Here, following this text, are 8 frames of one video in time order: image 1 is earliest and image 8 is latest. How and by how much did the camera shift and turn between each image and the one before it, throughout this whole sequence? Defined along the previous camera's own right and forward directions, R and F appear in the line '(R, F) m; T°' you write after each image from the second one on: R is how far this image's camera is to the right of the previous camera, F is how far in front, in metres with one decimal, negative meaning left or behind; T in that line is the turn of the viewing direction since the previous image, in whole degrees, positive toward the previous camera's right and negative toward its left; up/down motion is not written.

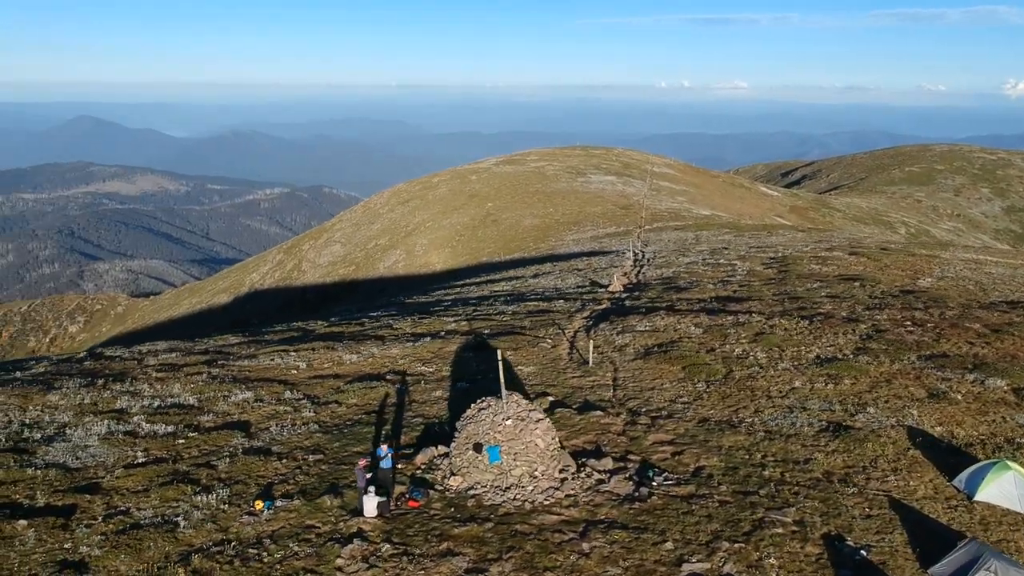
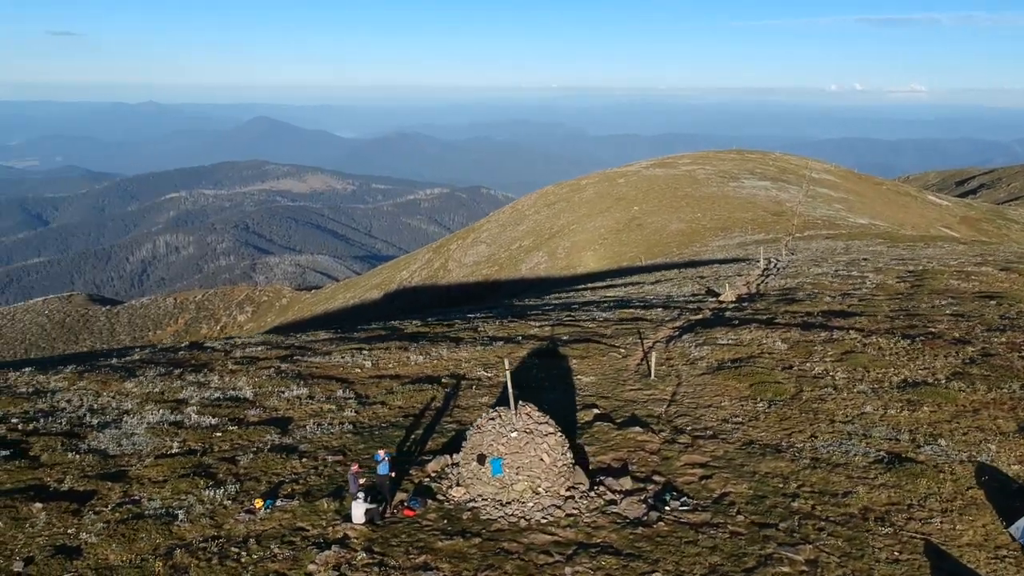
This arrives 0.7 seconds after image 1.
(+3.1, +1.0) m; -9°
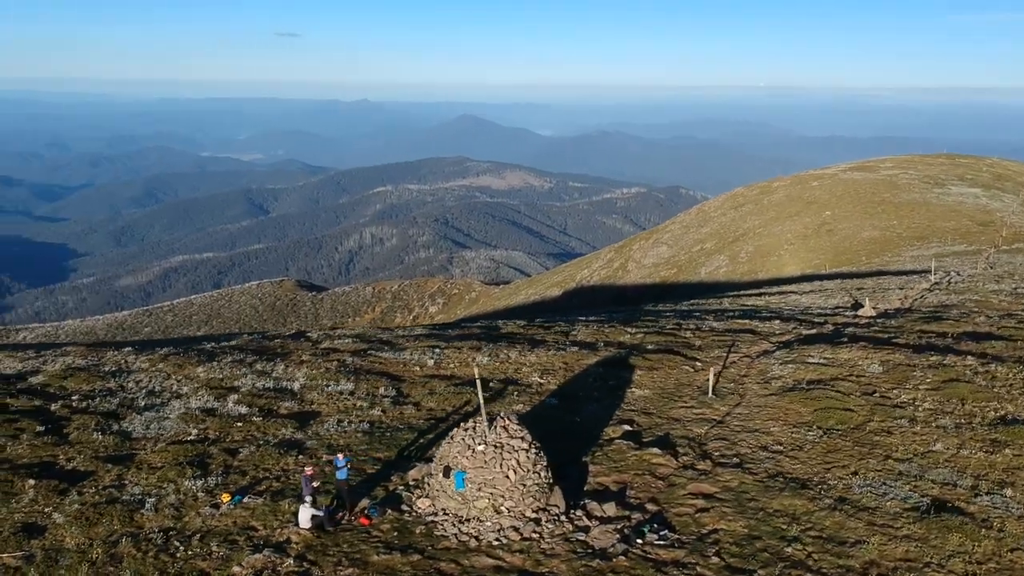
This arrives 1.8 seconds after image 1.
(+4.5, +1.7) m; -11°
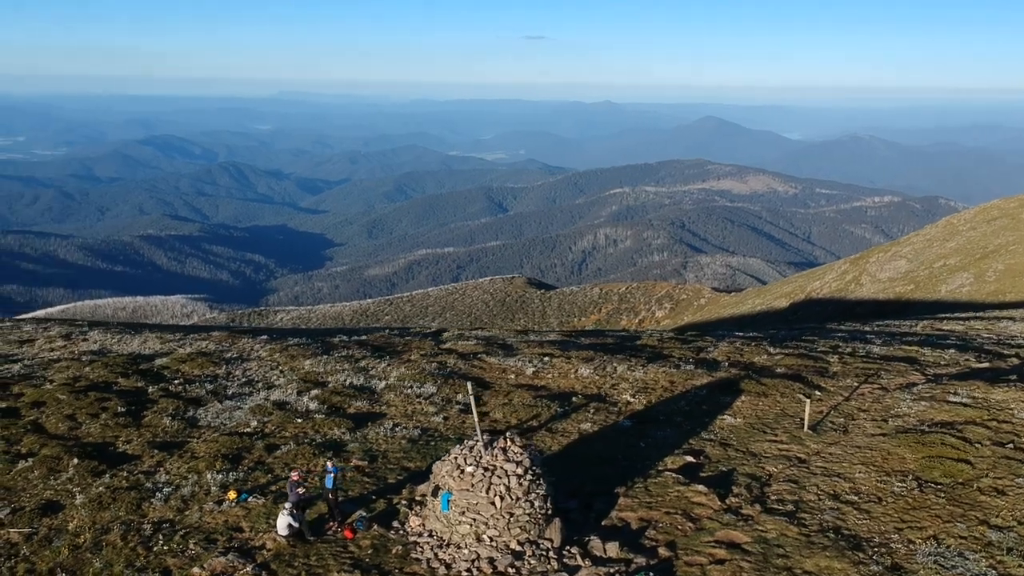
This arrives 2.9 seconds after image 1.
(+4.4, +2.0) m; -14°
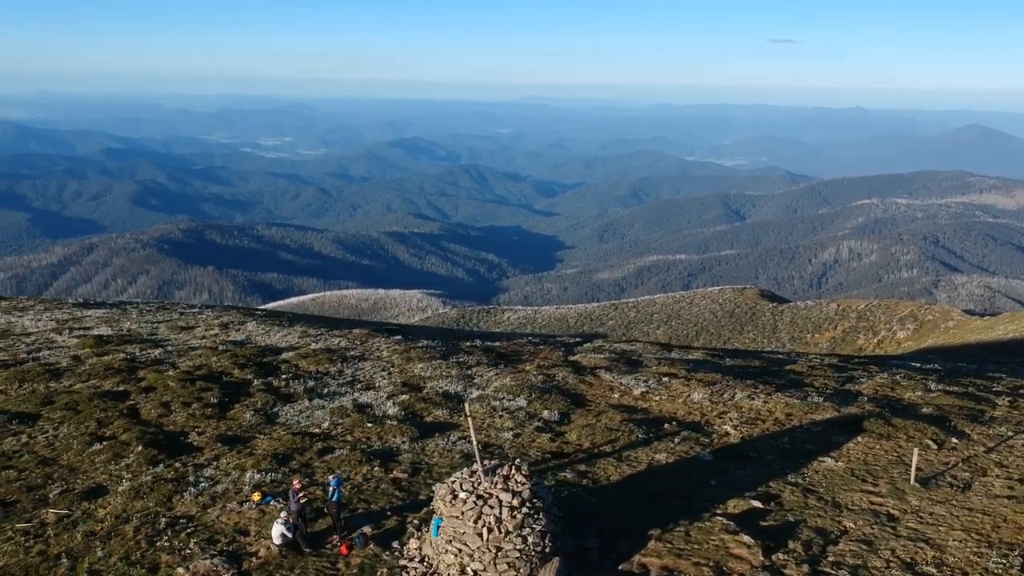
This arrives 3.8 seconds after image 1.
(+4.0, +1.8) m; -13°
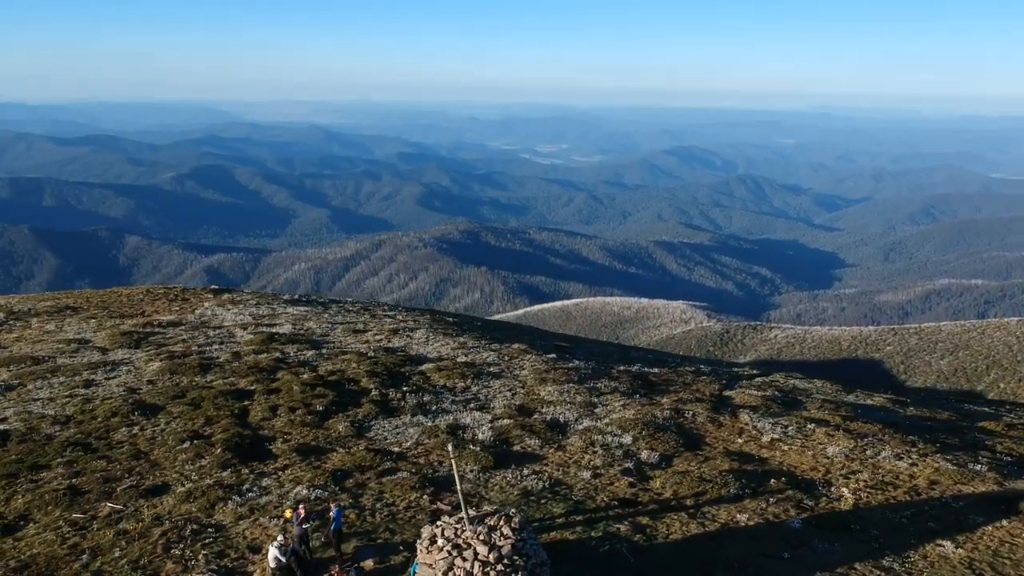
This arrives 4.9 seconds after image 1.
(+4.5, +2.0) m; -16°
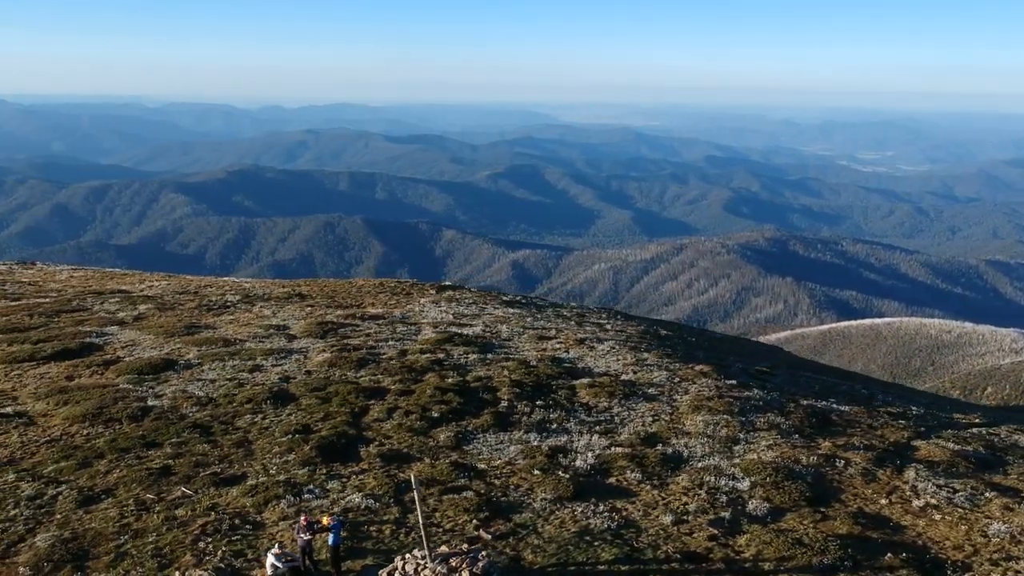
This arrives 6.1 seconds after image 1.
(+5.0, +2.2) m; -18°
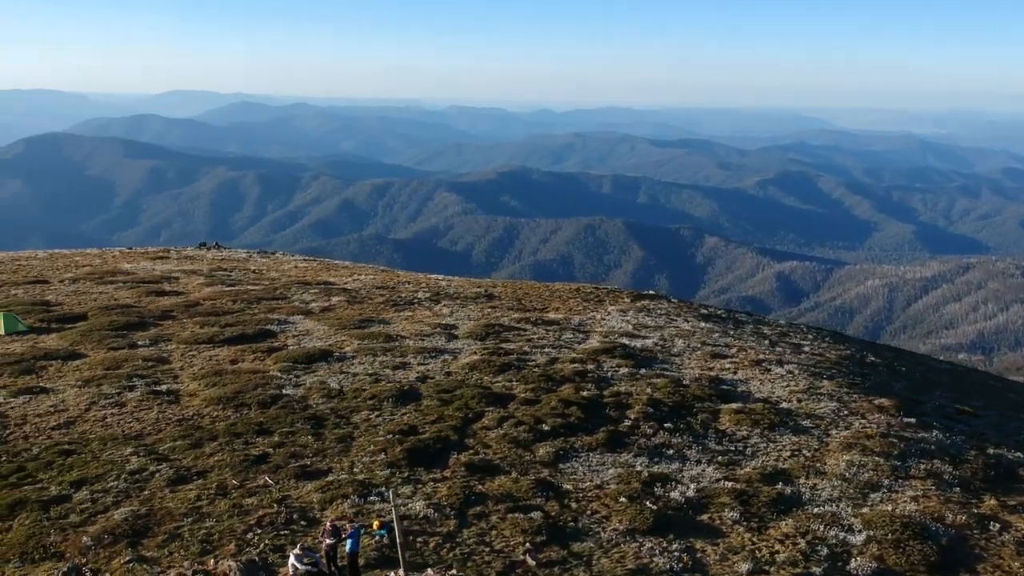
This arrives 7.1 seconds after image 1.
(+4.0, +1.6) m; -15°
